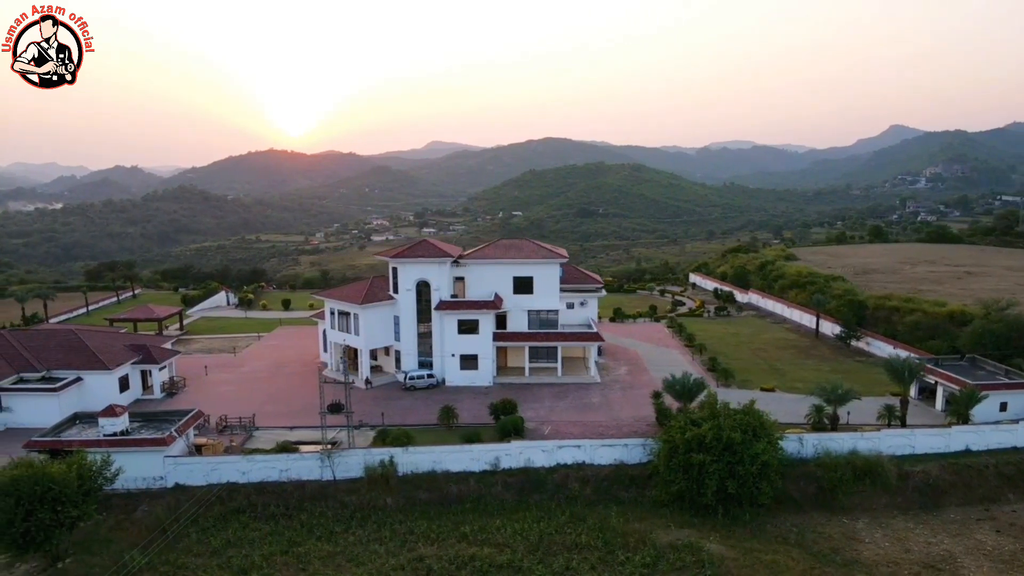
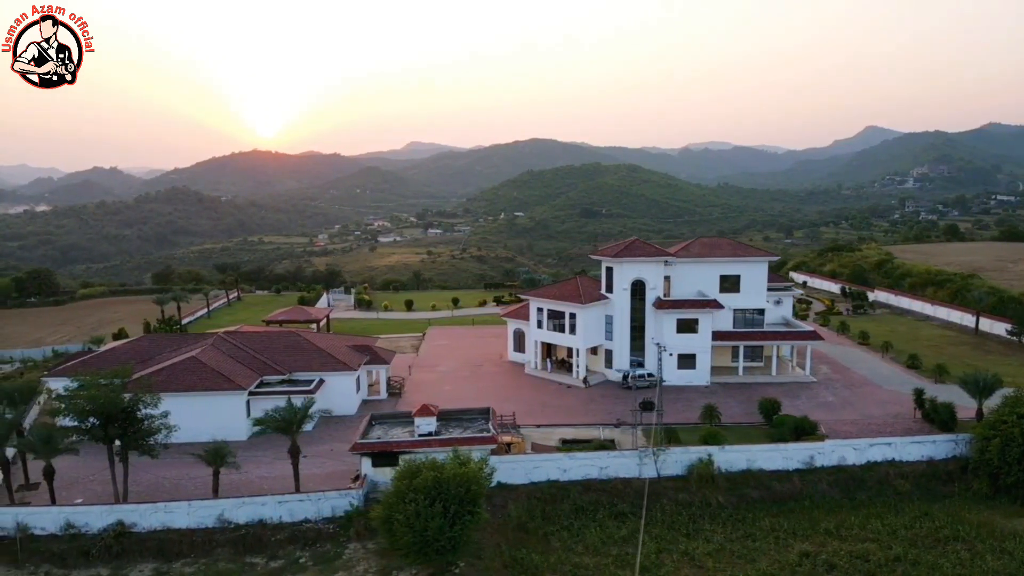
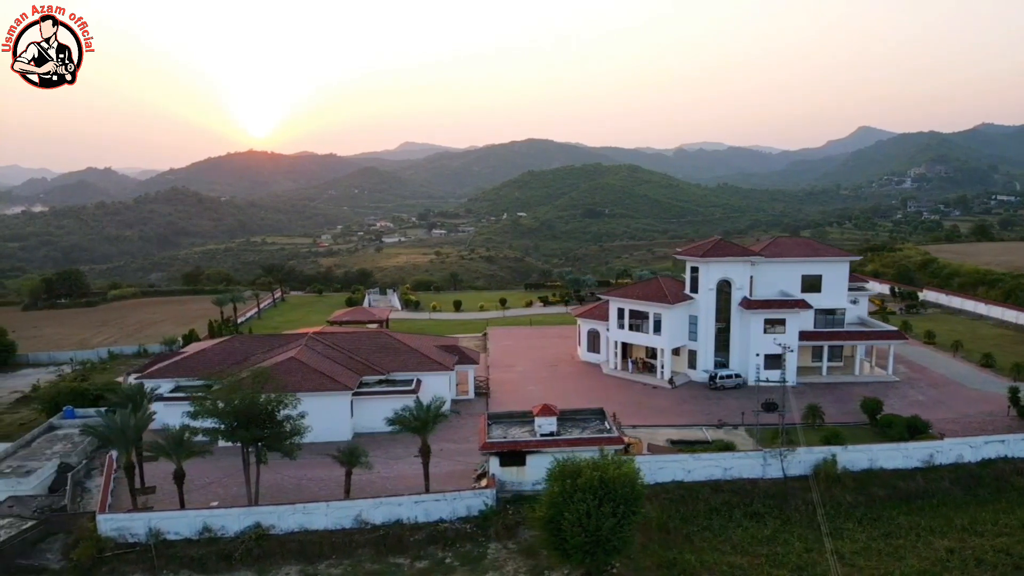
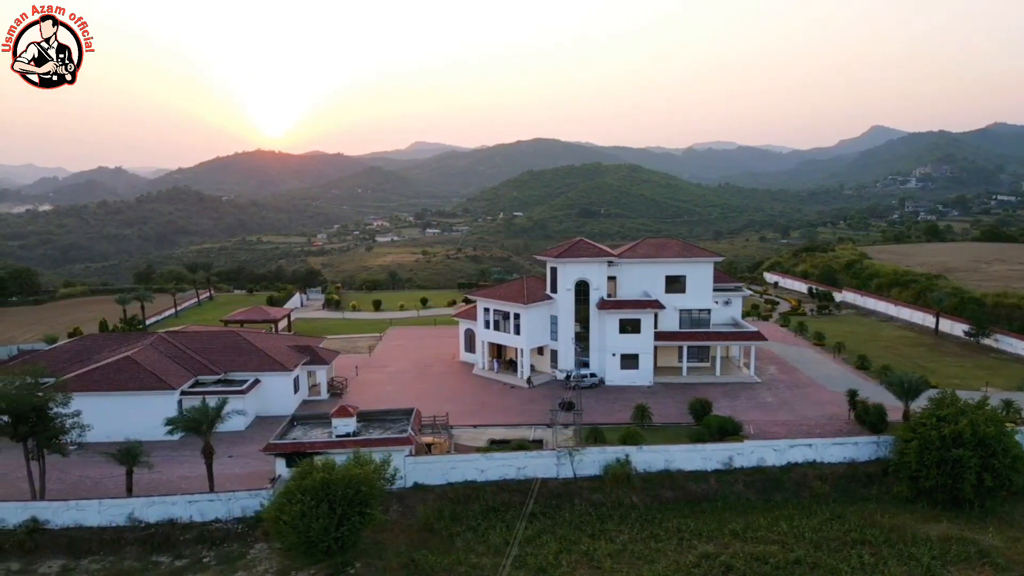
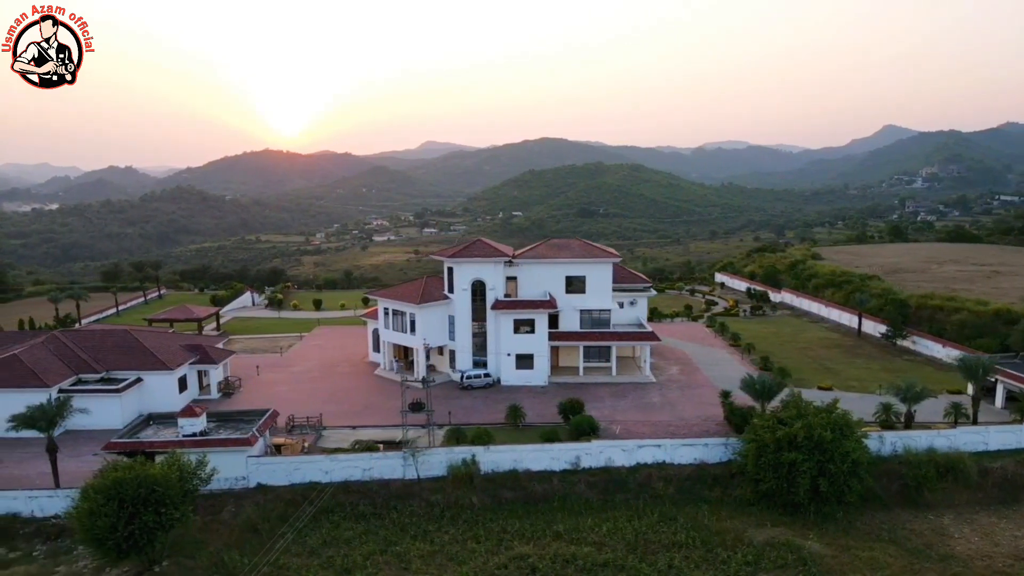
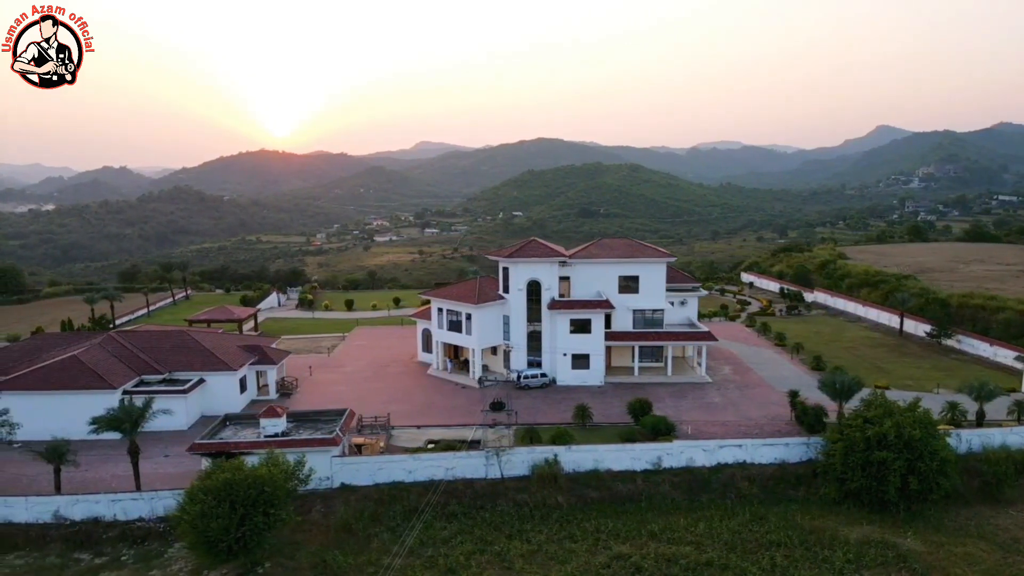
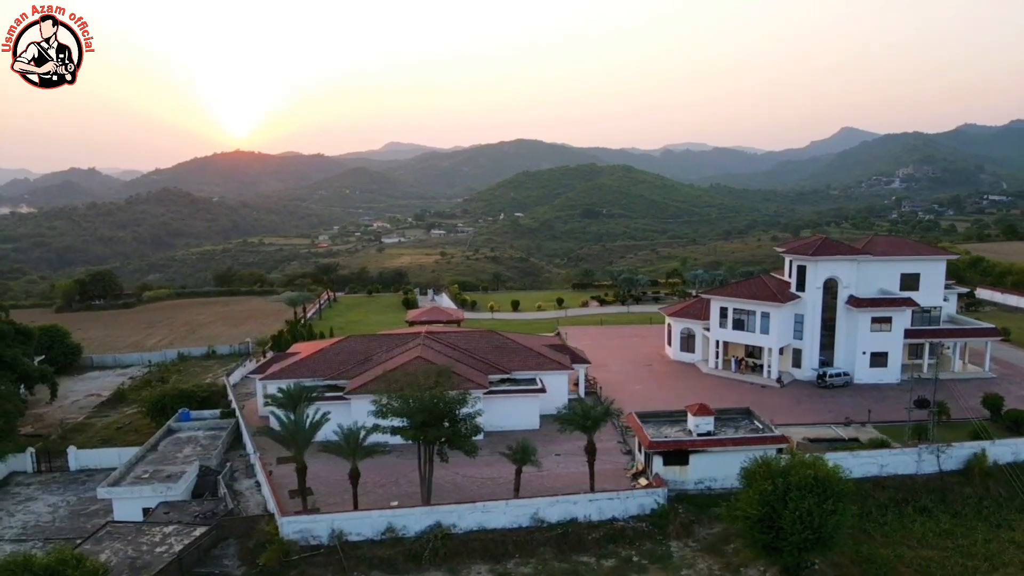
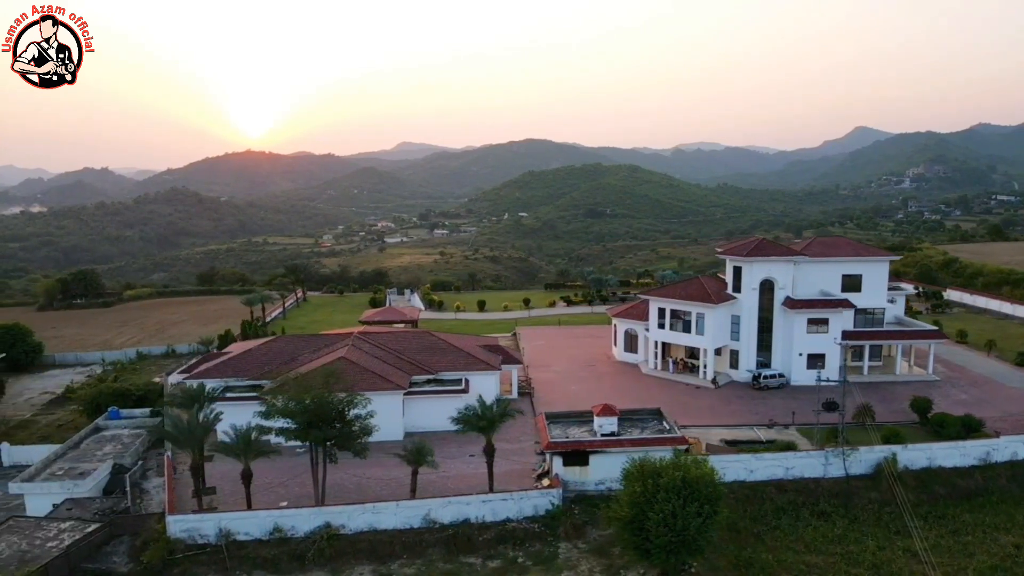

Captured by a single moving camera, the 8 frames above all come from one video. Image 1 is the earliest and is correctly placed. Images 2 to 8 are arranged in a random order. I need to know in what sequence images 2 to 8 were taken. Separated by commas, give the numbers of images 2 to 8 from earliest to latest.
5, 6, 4, 2, 3, 8, 7
